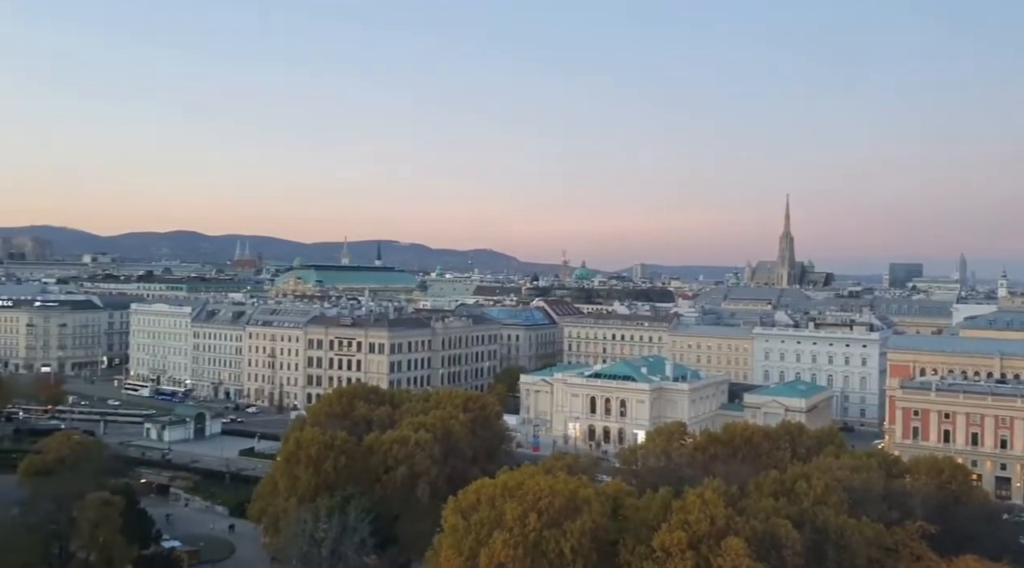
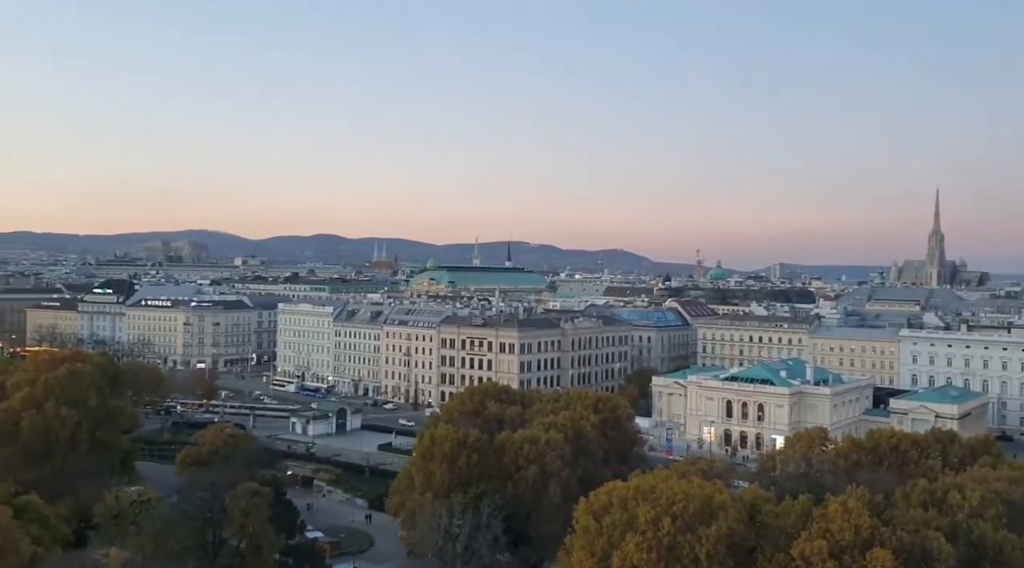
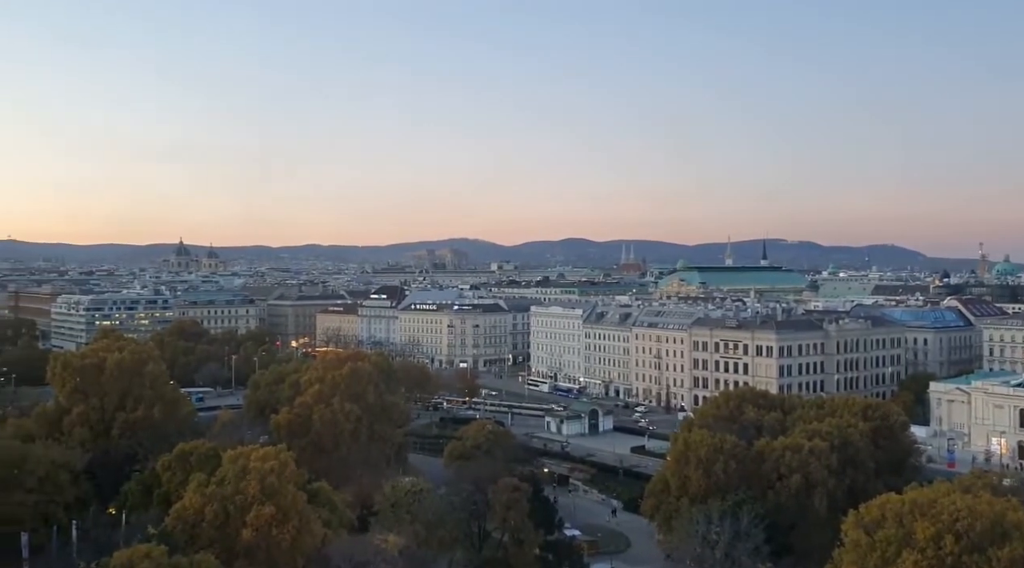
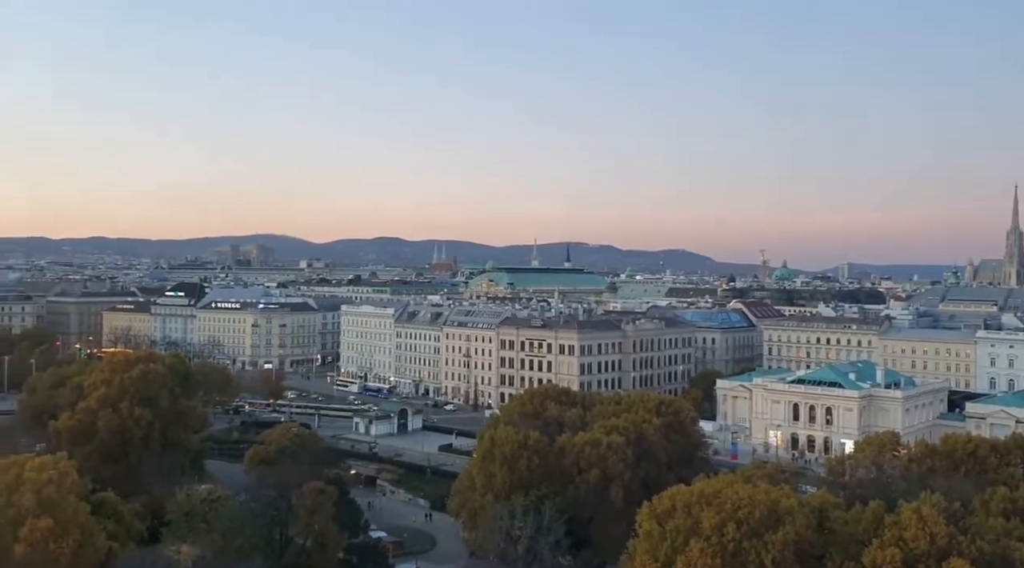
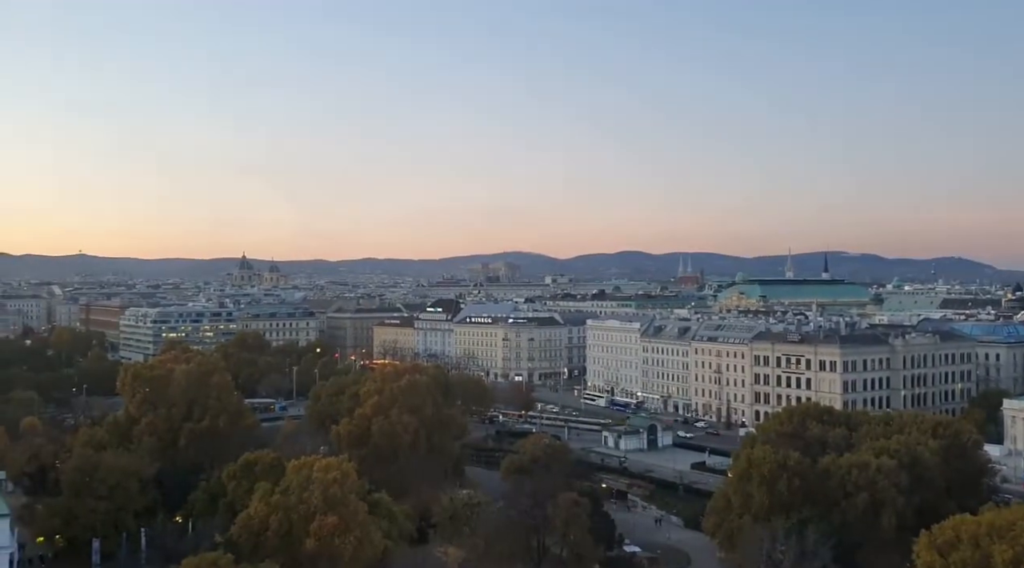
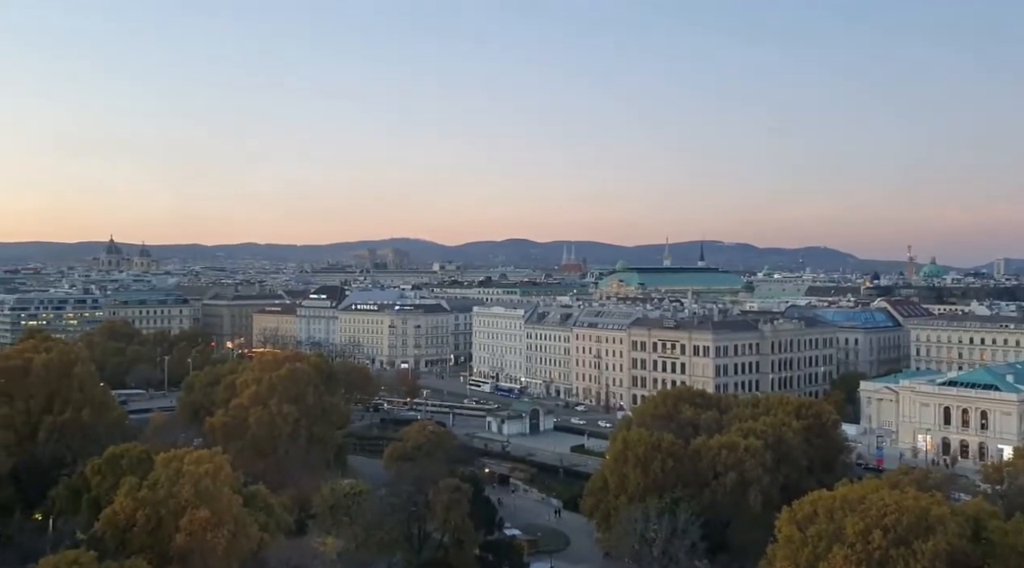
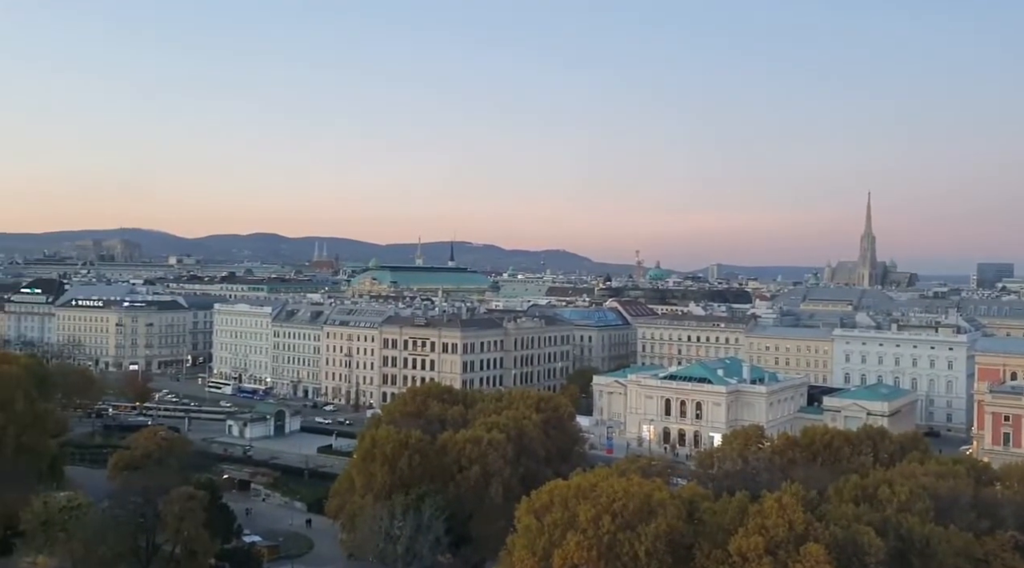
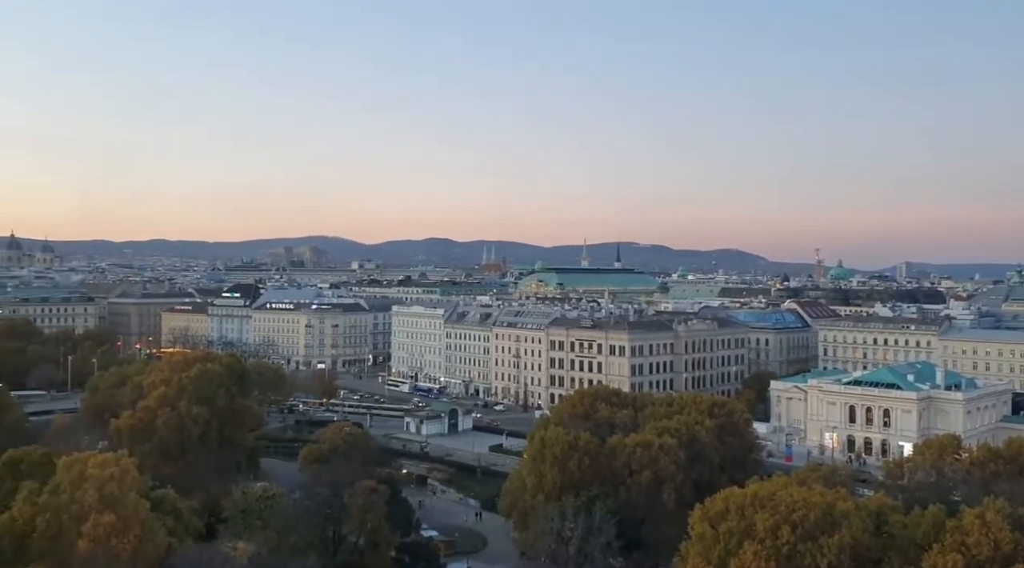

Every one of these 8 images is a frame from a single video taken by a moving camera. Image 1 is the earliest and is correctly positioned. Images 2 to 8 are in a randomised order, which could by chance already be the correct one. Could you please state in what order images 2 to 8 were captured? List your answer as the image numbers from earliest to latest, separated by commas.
7, 2, 4, 8, 6, 3, 5
